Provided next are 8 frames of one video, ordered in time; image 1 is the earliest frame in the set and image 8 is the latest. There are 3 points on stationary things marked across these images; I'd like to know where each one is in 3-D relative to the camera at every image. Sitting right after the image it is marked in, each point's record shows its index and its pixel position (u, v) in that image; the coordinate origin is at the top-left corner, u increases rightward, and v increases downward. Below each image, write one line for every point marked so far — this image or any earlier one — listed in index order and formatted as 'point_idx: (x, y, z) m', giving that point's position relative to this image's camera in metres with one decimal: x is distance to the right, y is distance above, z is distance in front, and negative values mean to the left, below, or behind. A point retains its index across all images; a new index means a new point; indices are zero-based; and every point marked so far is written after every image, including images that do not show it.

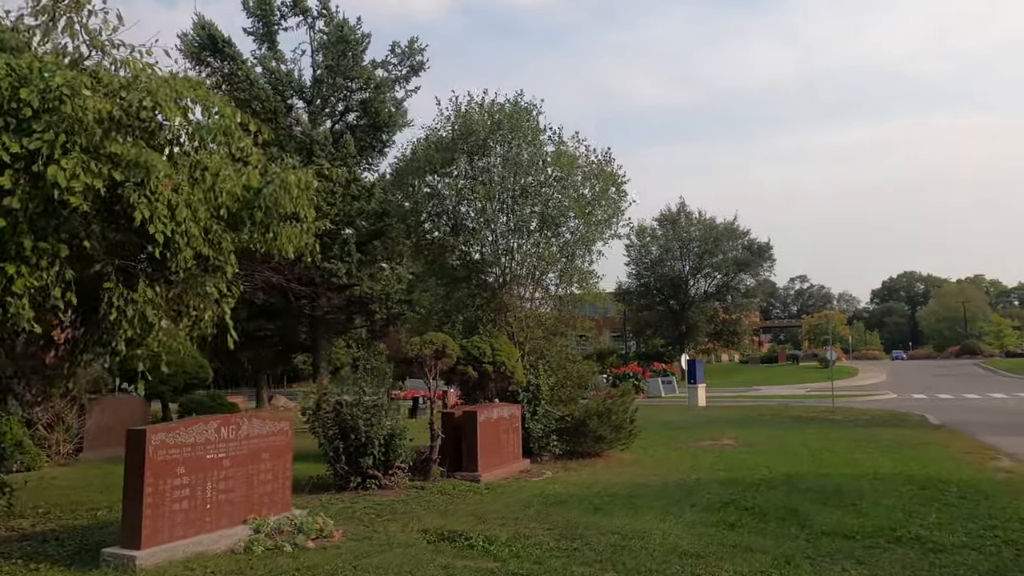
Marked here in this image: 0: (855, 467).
0: (+6.4, -3.3, +12.3) m
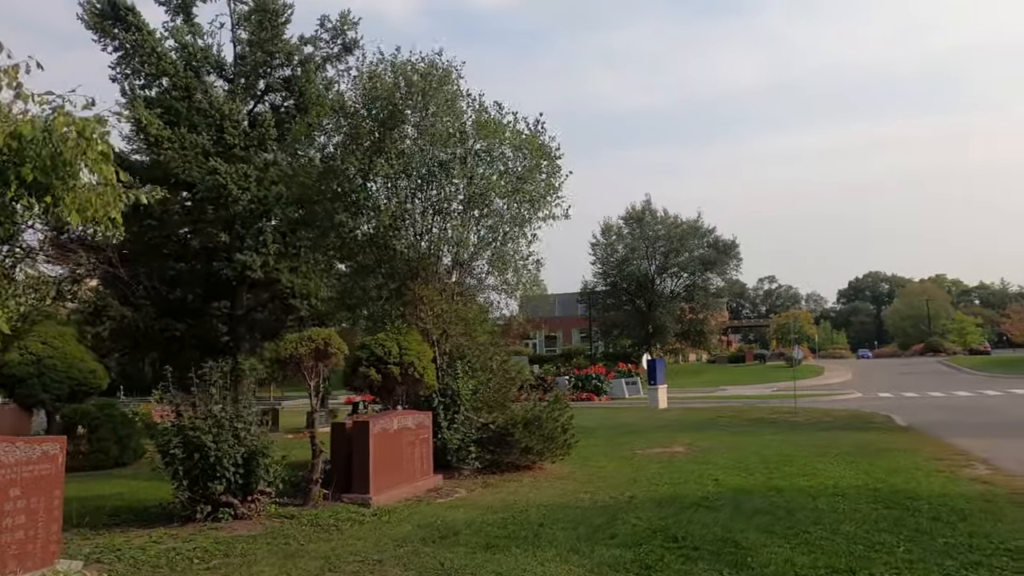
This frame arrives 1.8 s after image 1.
0: (+4.9, -3.1, +10.7) m
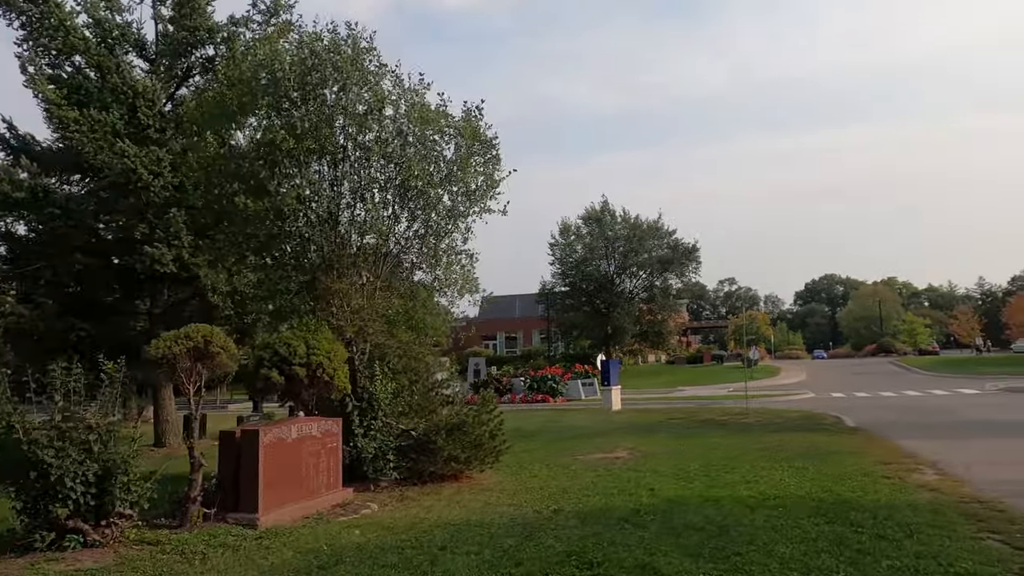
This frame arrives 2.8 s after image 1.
0: (+3.6, -3.0, +9.9) m
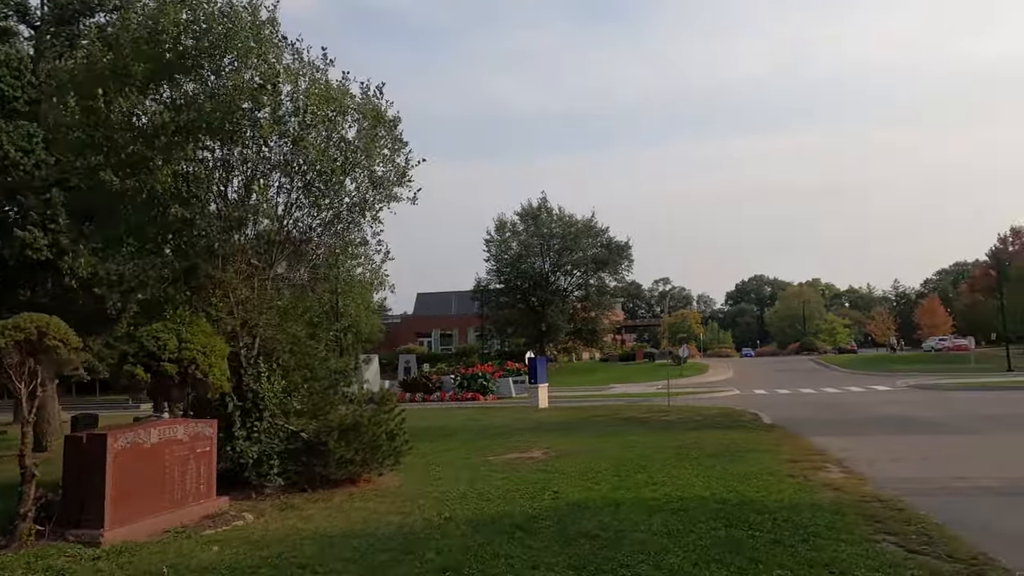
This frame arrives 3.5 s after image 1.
0: (+2.1, -2.9, +9.5) m
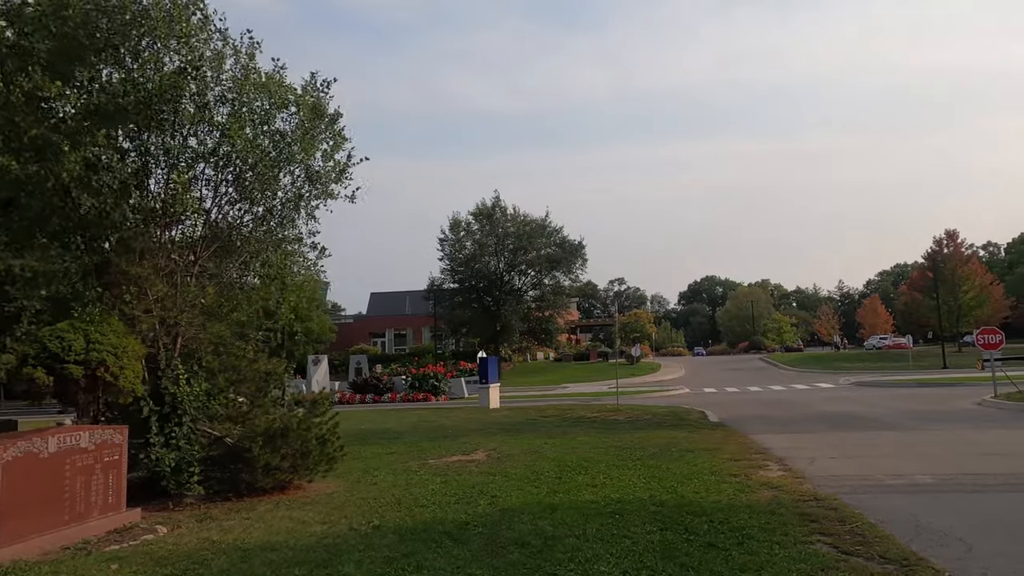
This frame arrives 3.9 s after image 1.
0: (+1.2, -2.9, +9.3) m
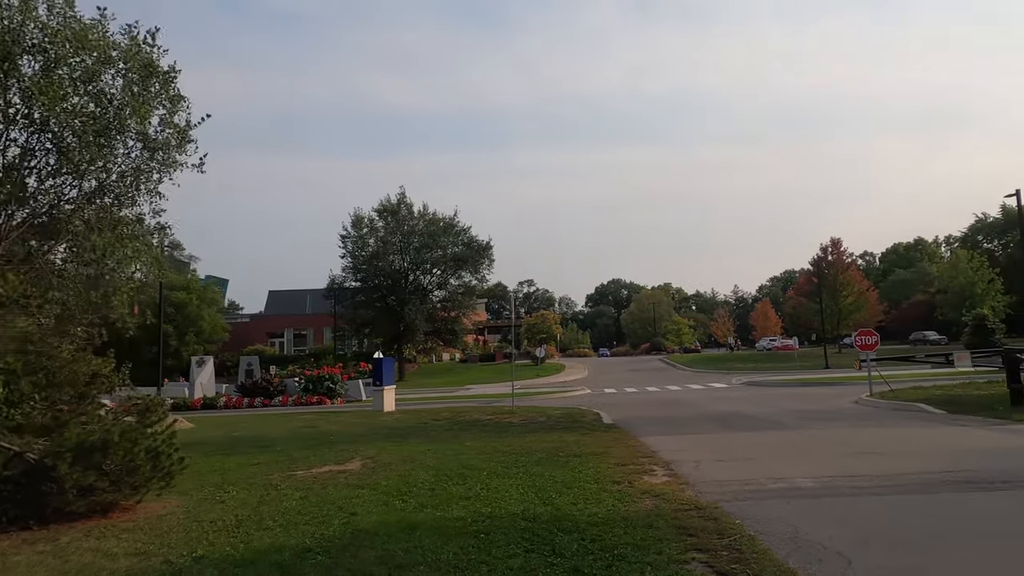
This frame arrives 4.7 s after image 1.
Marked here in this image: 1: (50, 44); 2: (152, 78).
0: (-0.6, -2.8, +8.4) m
1: (-6.6, +3.7, +9.3) m
2: (-5.5, +3.3, +10.4) m
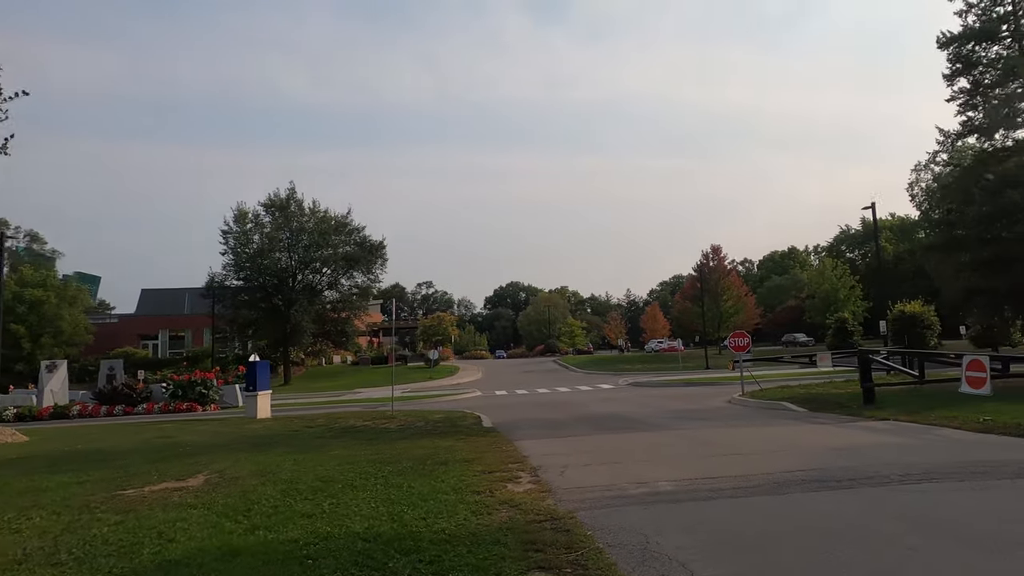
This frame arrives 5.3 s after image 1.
0: (-2.4, -2.7, +7.6) m
1: (-8.4, +3.8, +7.5) m
2: (-7.5, +3.4, +8.9) m
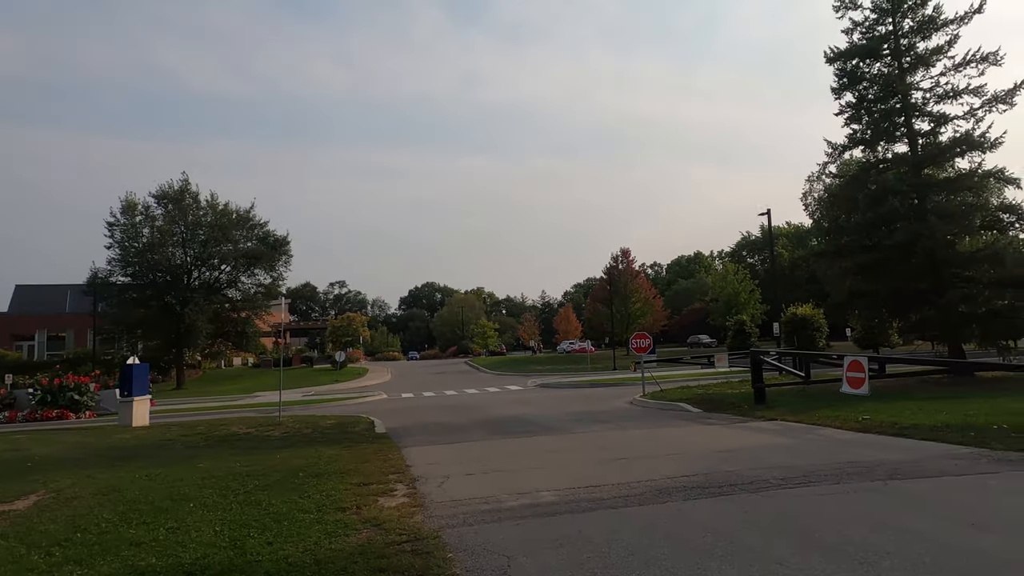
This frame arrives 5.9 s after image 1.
0: (-3.8, -2.7, +6.6) m
1: (-9.7, +3.9, +5.8) m
2: (-9.0, +3.5, +7.2) m
